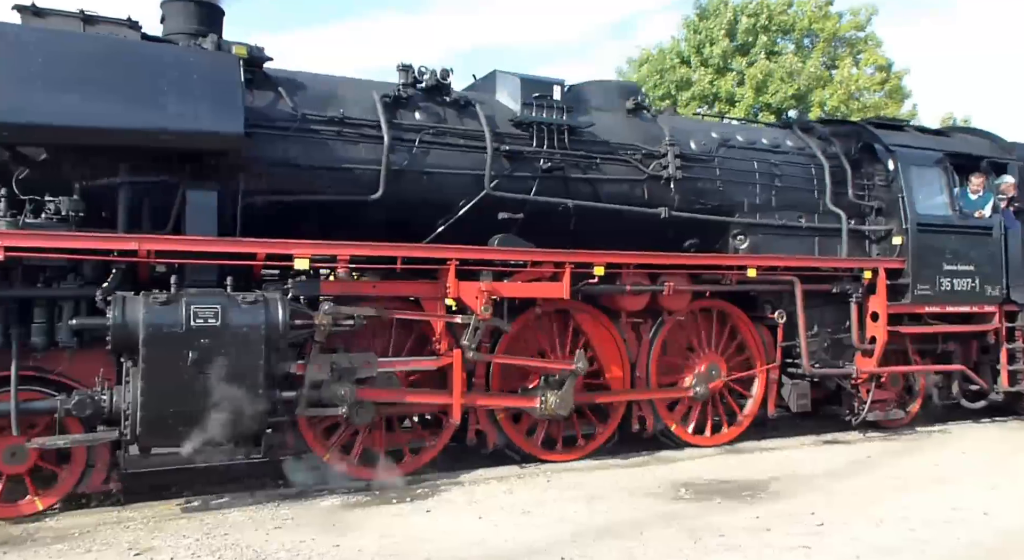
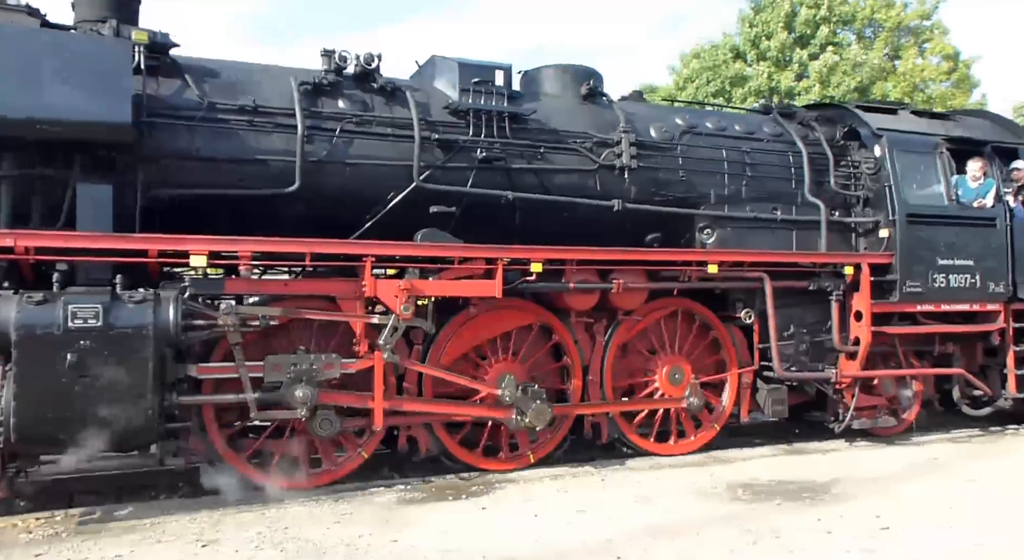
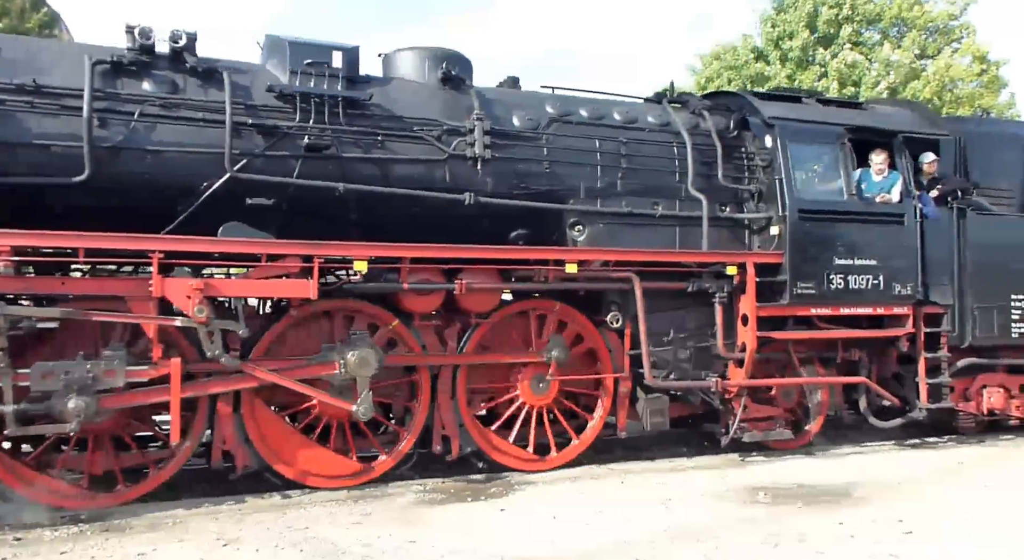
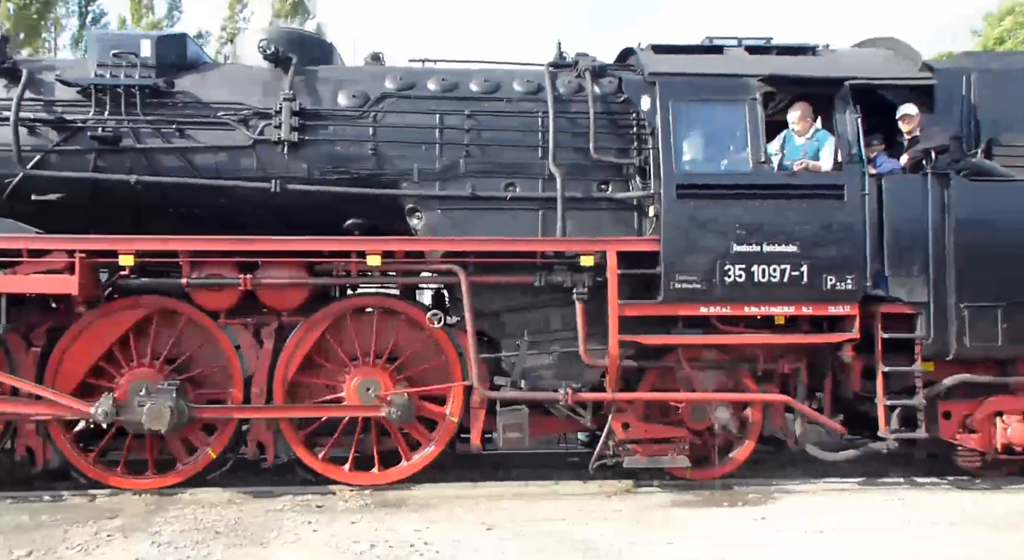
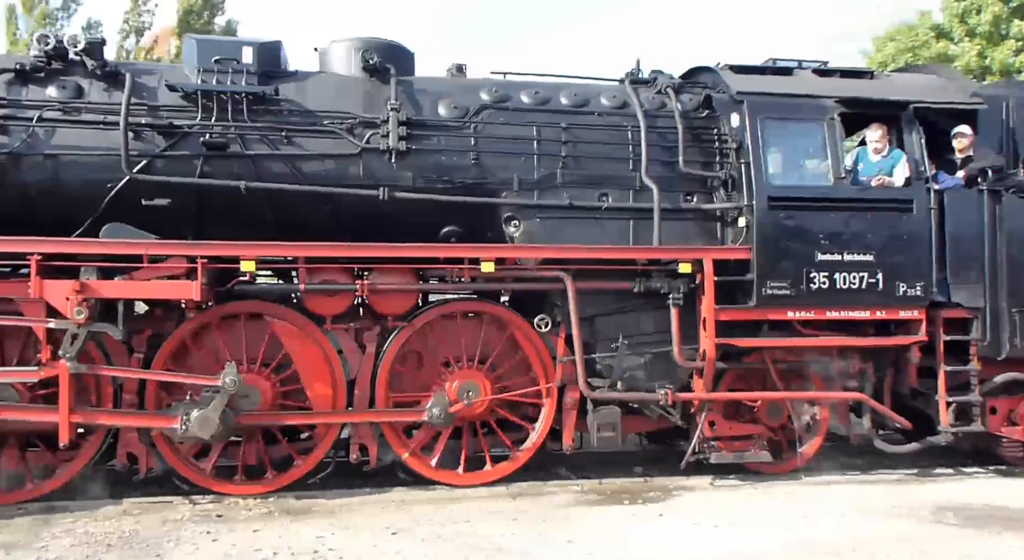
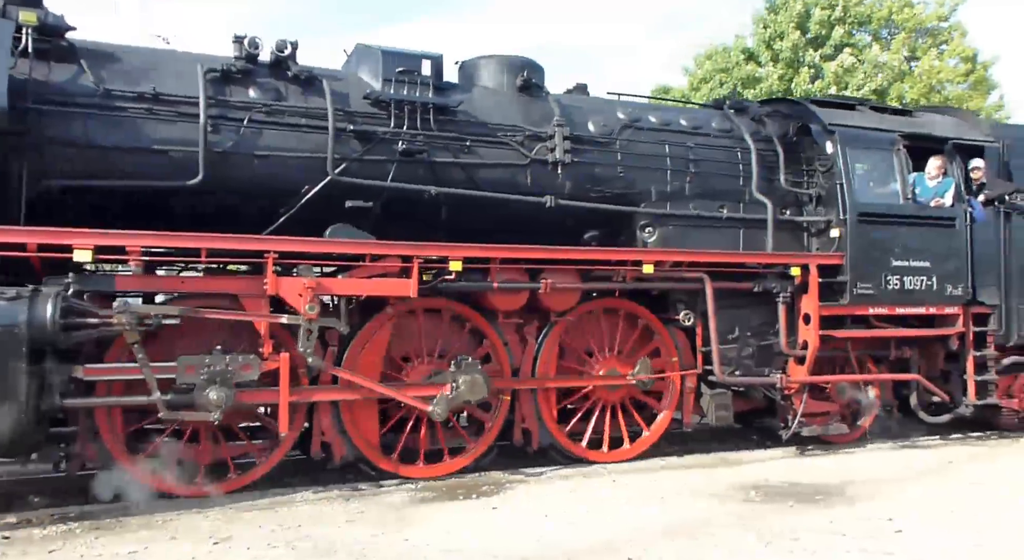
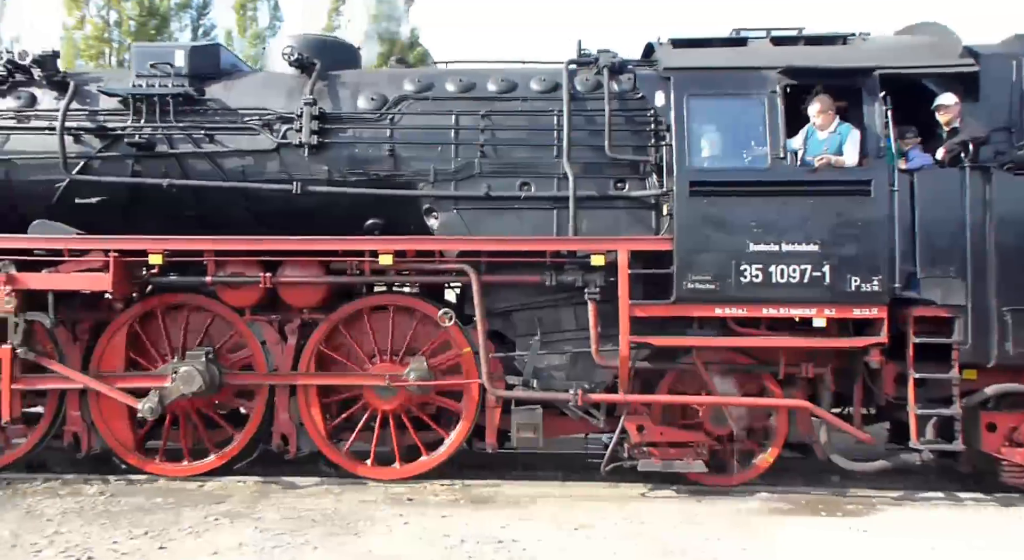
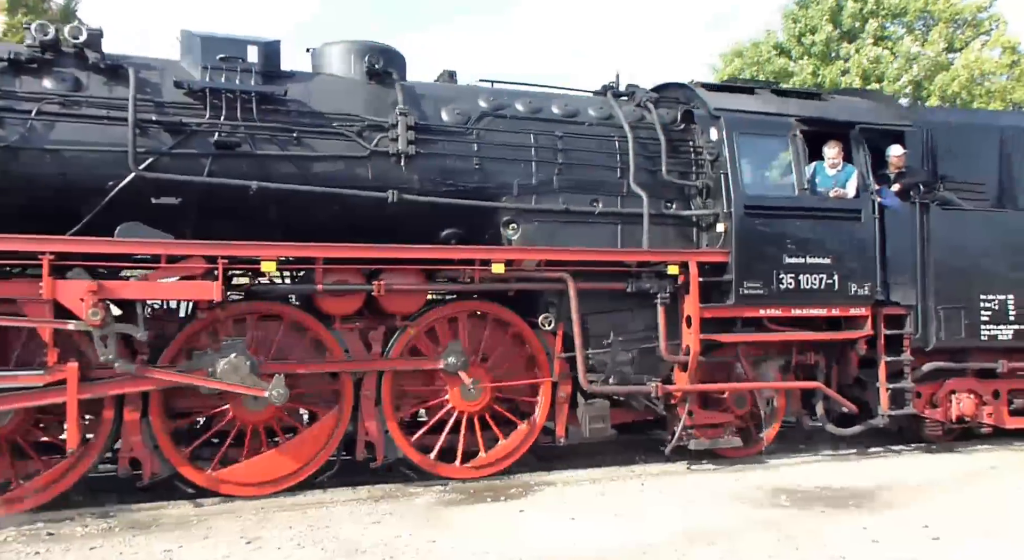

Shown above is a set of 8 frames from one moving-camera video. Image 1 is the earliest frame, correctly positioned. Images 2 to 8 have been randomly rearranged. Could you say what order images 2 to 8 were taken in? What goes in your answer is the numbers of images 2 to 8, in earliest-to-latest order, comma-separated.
2, 6, 3, 8, 5, 4, 7
